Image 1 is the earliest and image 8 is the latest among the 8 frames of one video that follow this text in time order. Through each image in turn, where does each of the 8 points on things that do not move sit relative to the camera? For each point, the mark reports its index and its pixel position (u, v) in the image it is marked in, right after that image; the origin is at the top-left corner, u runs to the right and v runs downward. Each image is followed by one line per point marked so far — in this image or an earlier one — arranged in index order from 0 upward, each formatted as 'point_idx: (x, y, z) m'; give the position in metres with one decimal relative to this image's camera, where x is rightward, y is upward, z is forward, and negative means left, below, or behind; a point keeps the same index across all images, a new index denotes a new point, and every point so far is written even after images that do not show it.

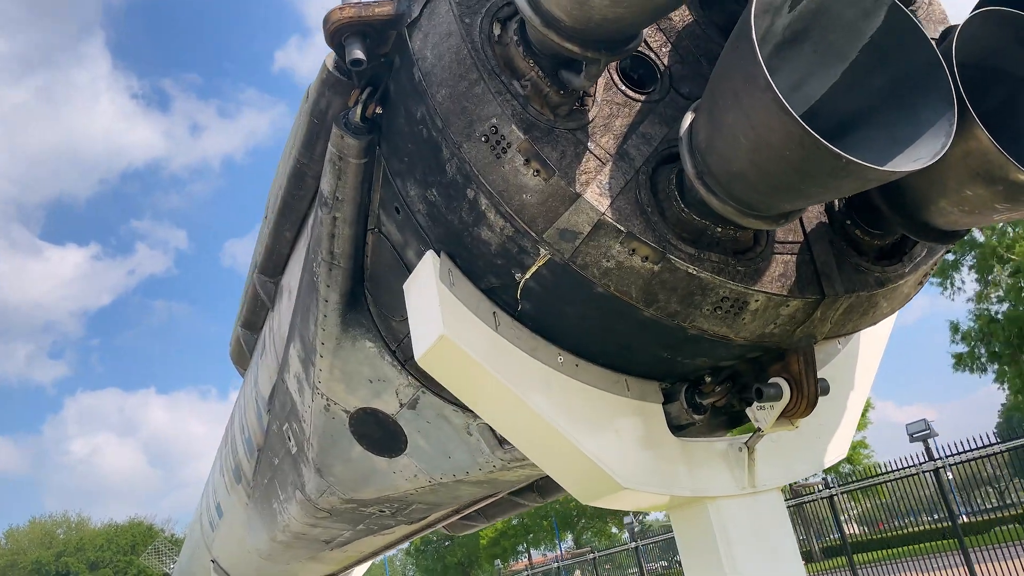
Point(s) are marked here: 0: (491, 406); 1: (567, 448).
0: (-0.2, -0.7, +4.3) m
1: (+0.3, -0.8, +4.2) m
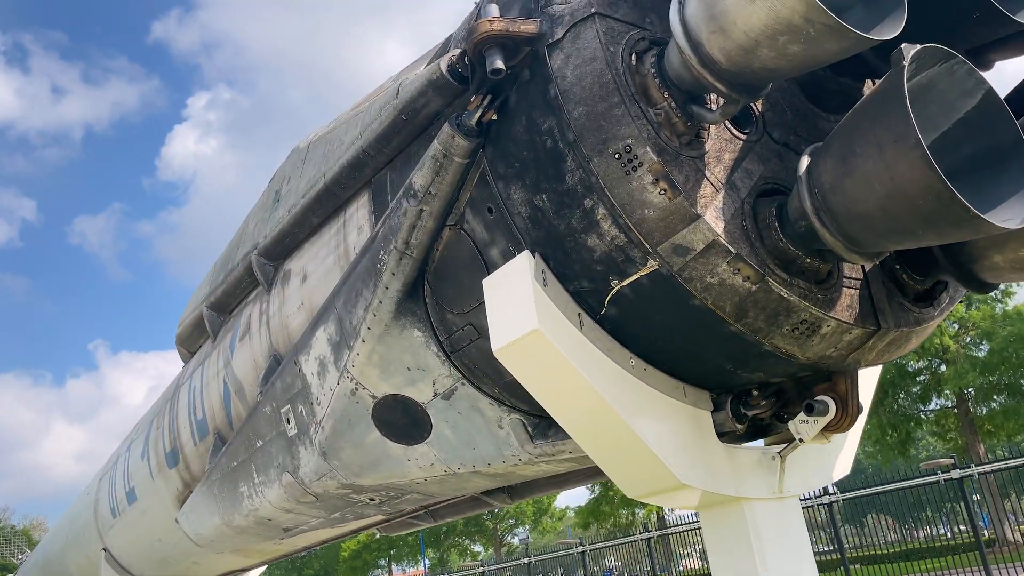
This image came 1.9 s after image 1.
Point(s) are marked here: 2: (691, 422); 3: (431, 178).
0: (+0.3, -0.7, +4.7) m
1: (+0.7, -0.9, +4.6) m
2: (+1.1, -0.8, +4.9) m
3: (-0.5, +0.7, +4.9) m
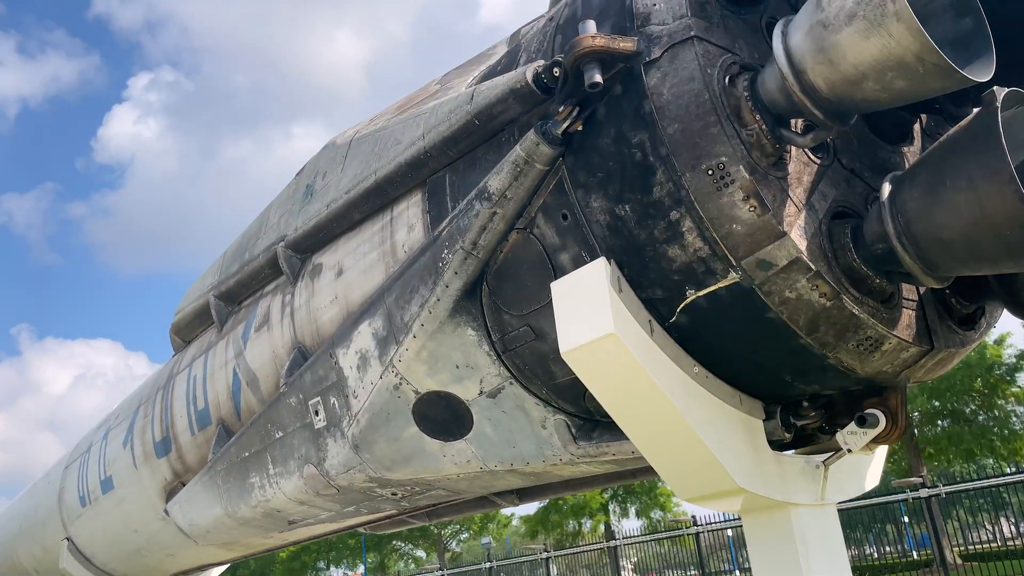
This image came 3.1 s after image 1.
0: (+0.7, -0.7, +4.8) m
1: (+1.1, -0.9, +4.9) m
2: (+1.5, -0.9, +5.1) m
3: (0.0, +0.7, +5.1) m
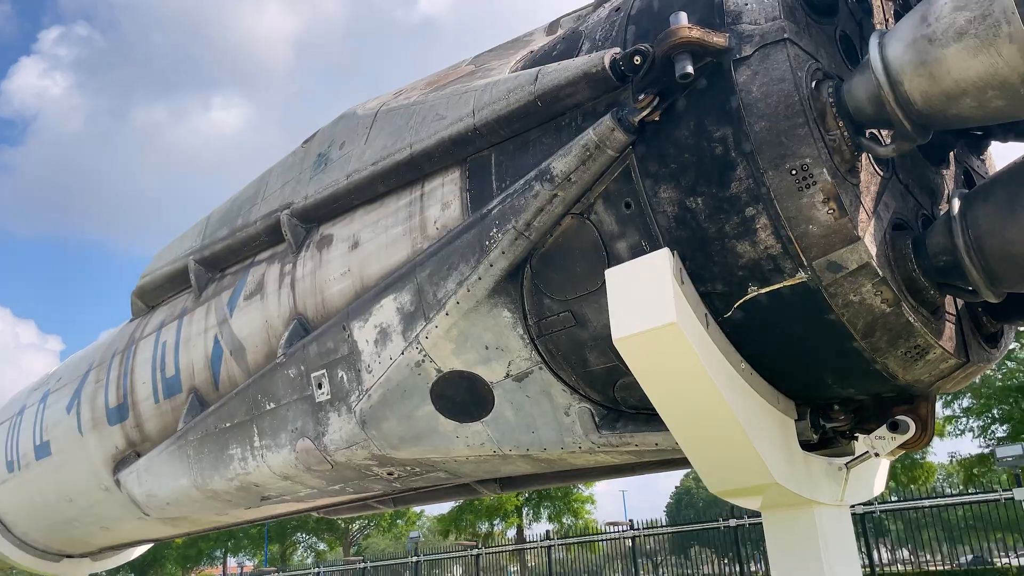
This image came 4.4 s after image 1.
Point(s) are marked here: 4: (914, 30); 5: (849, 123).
0: (+1.0, -0.7, +4.9) m
1: (+1.4, -0.9, +5.0) m
2: (+1.8, -0.9, +5.2) m
3: (+0.4, +0.8, +5.1) m
4: (+2.0, +1.3, +4.0) m
5: (+1.9, +0.9, +4.4) m
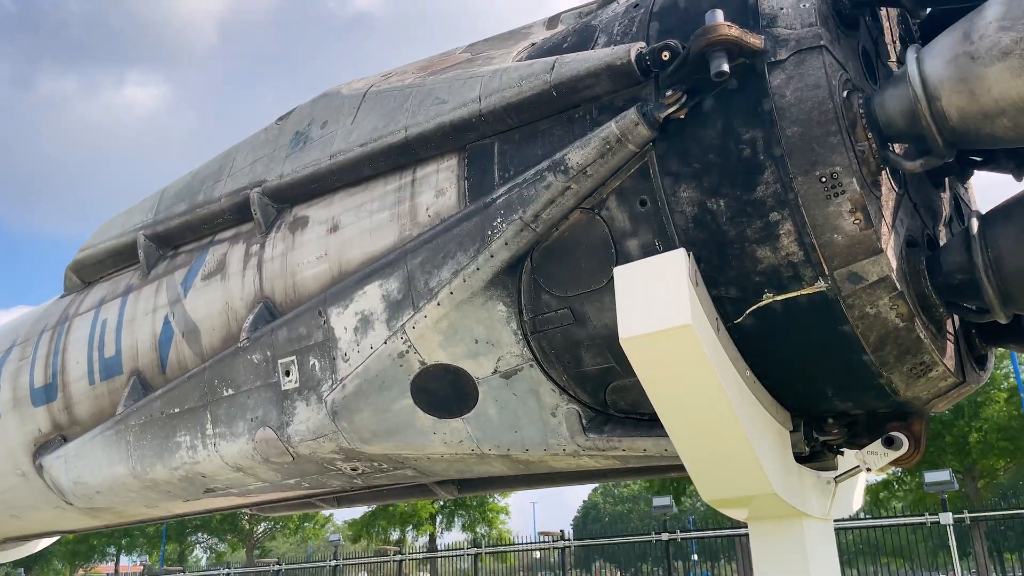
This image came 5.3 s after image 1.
0: (+1.0, -0.7, +4.8) m
1: (+1.4, -0.9, +4.9) m
2: (+1.7, -1.0, +5.2) m
3: (+0.5, +0.8, +5.0) m
4: (+2.2, +1.2, +4.1) m
5: (+2.0, +0.8, +4.4) m
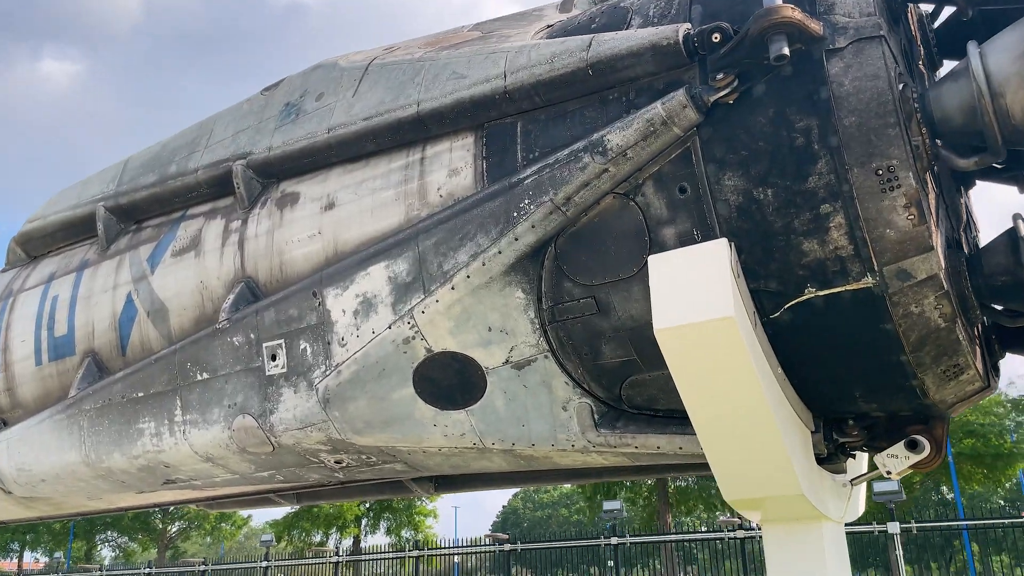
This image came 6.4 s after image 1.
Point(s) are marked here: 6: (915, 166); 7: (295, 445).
0: (+1.2, -0.6, +4.6) m
1: (+1.5, -0.9, +4.8) m
2: (+1.8, -0.9, +5.1) m
3: (+0.7, +0.9, +4.7) m
4: (+2.6, +1.2, +4.0) m
5: (+2.3, +0.9, +4.4) m
6: (+2.2, +0.7, +4.3) m
7: (-1.8, -1.3, +6.5) m
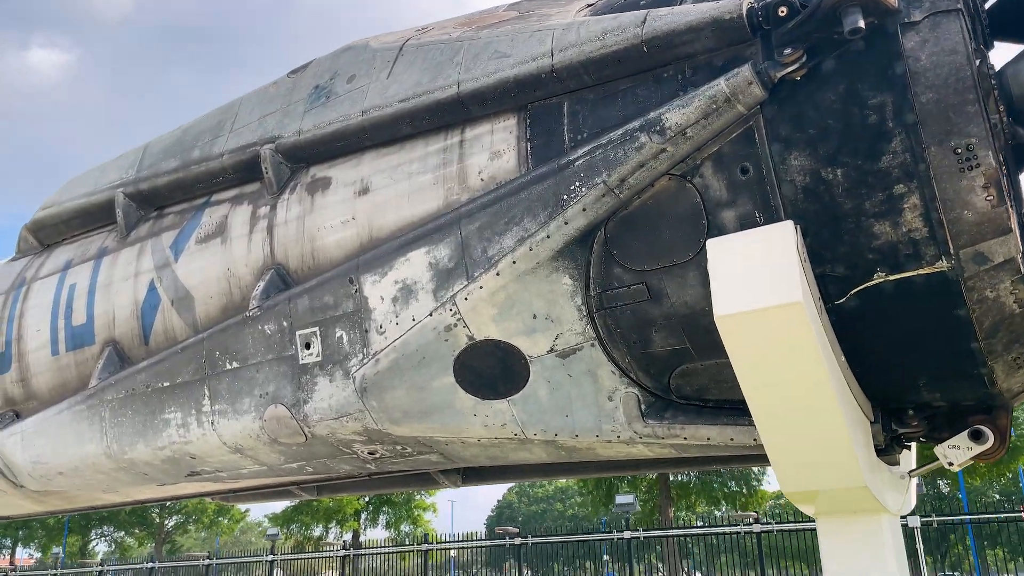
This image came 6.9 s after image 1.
0: (+1.5, -0.5, +4.5) m
1: (+1.9, -0.8, +4.6) m
2: (+2.2, -0.8, +4.9) m
3: (+1.1, +1.0, +4.6) m
4: (+2.9, +1.3, +3.8) m
5: (+2.6, +0.9, +4.2) m
6: (+2.5, +0.7, +4.1) m
7: (-1.4, -1.2, +6.3) m
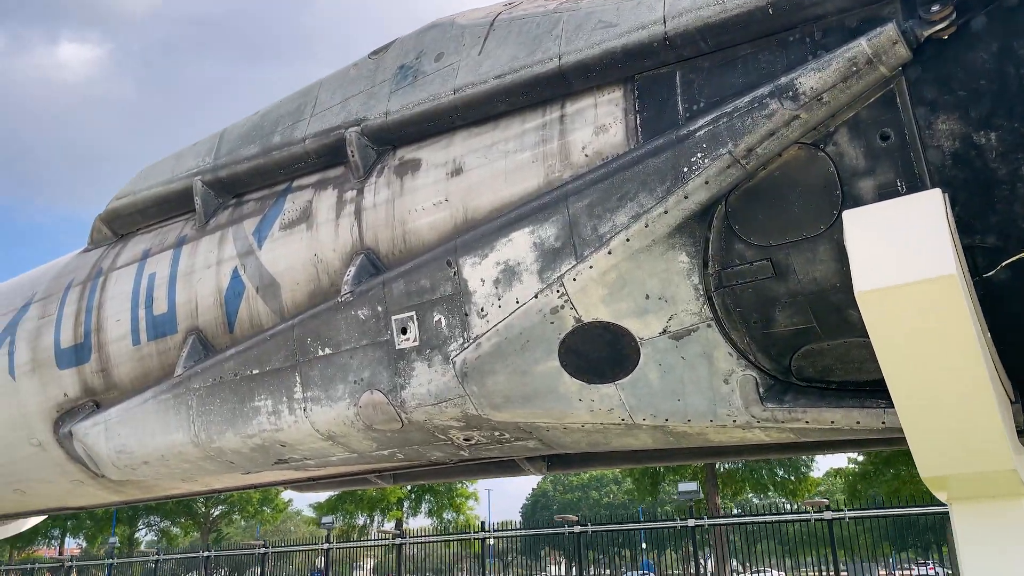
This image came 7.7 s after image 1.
0: (+2.2, -0.4, +4.2) m
1: (+2.6, -0.7, +4.3) m
2: (+2.9, -0.7, +4.6) m
3: (+1.7, +1.1, +4.3) m
4: (+3.5, +1.5, +3.5) m
5: (+3.3, +1.1, +3.8) m
6: (+3.1, +0.9, +3.8) m
7: (-0.7, -1.0, +6.2) m
